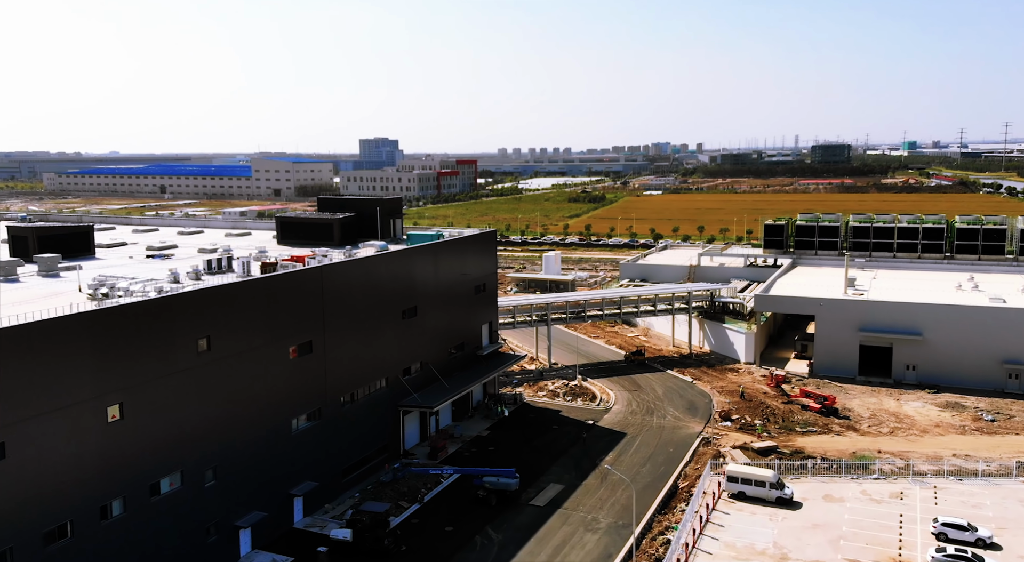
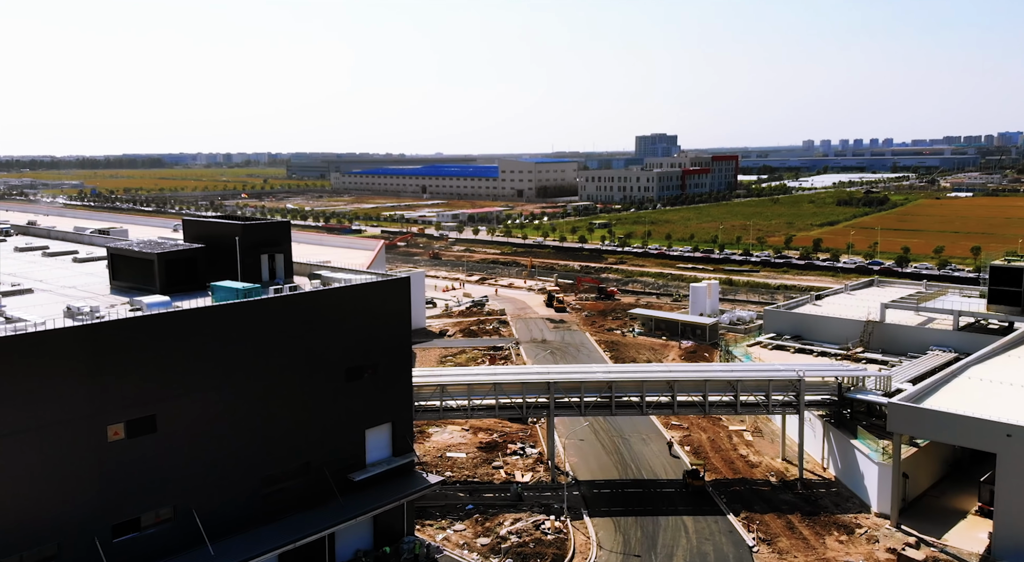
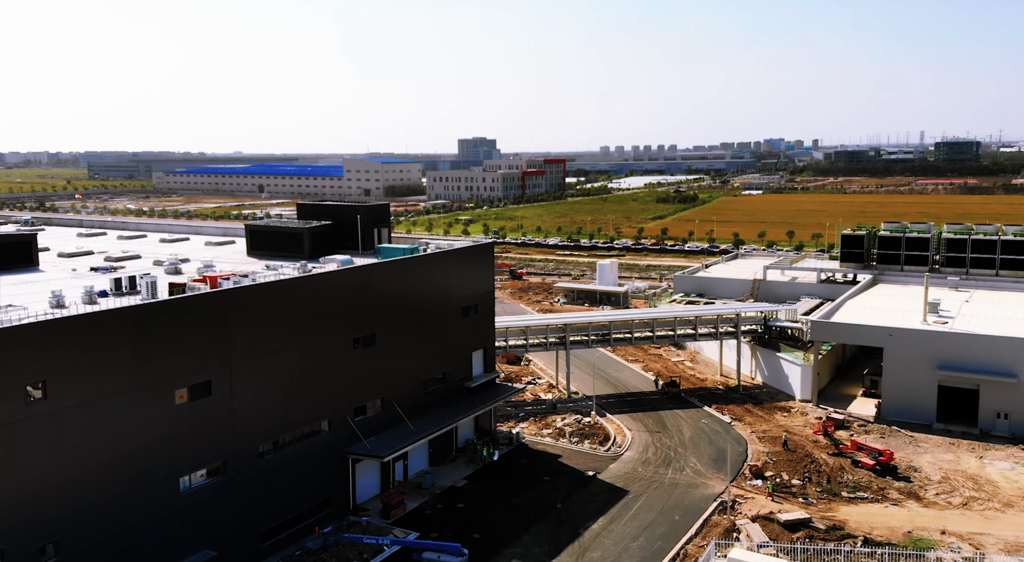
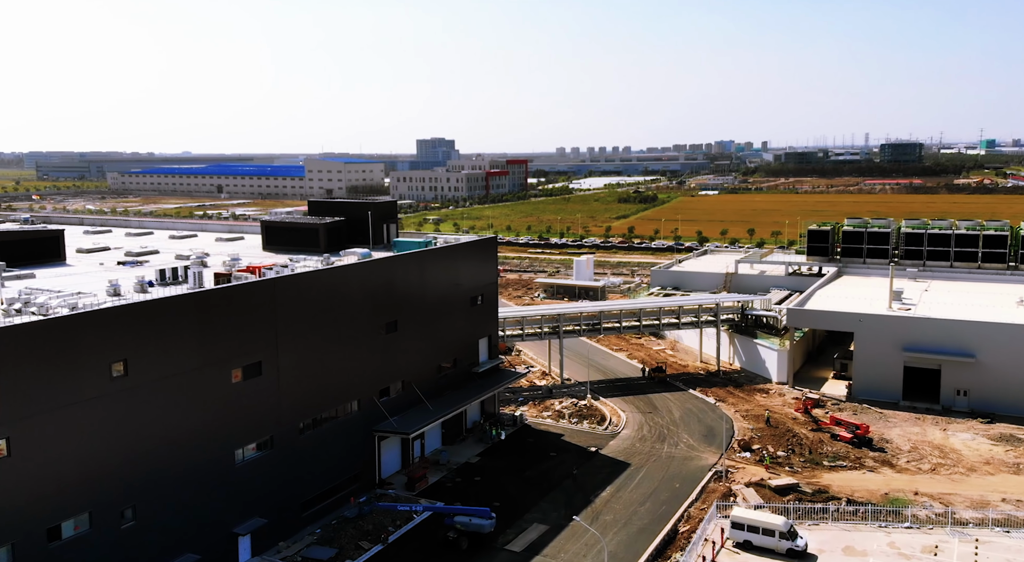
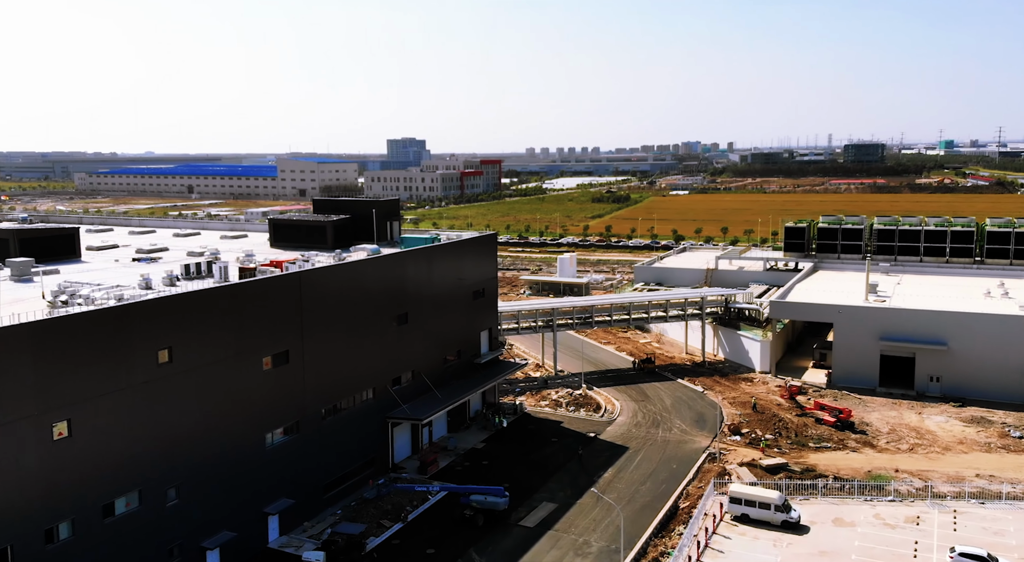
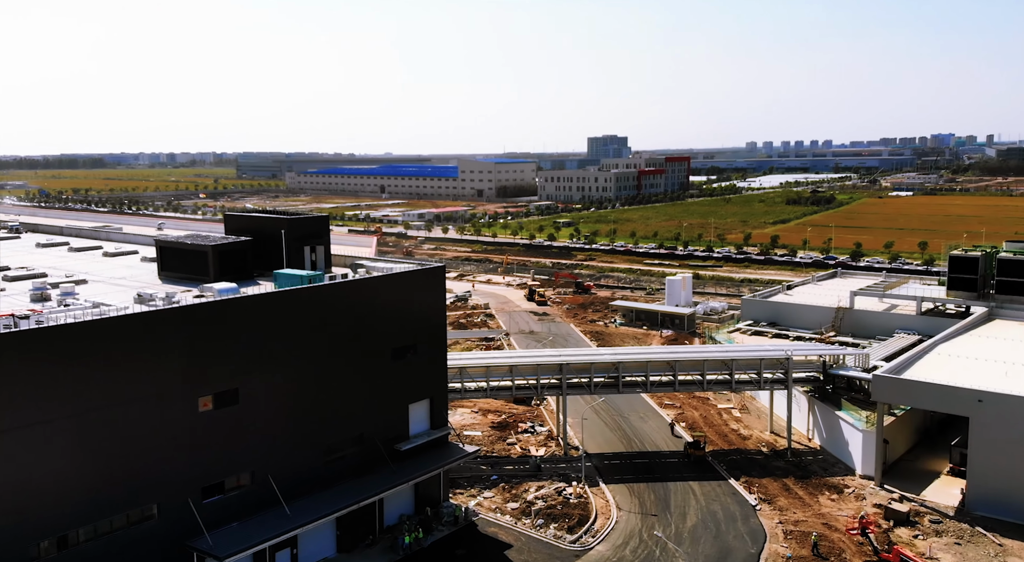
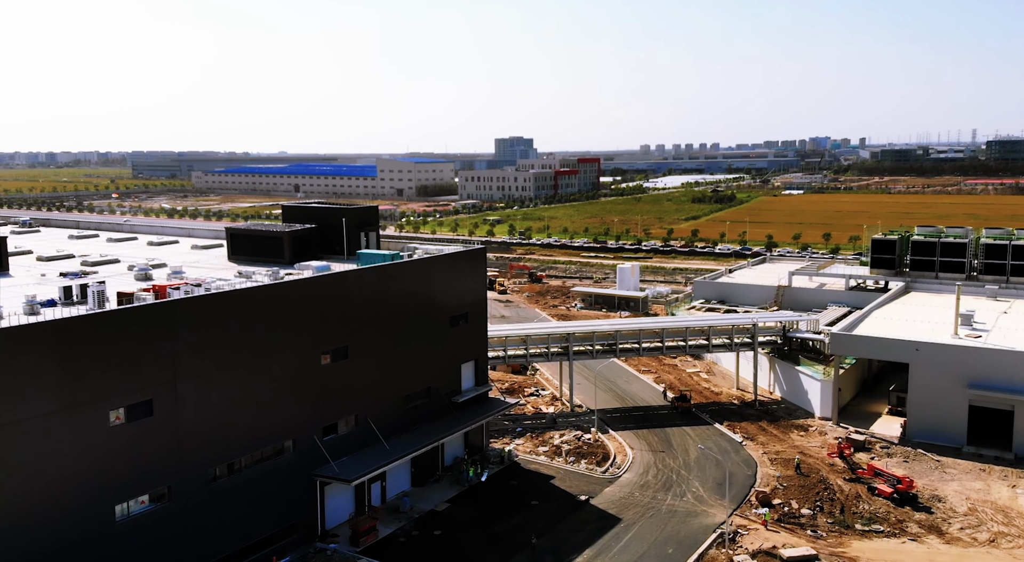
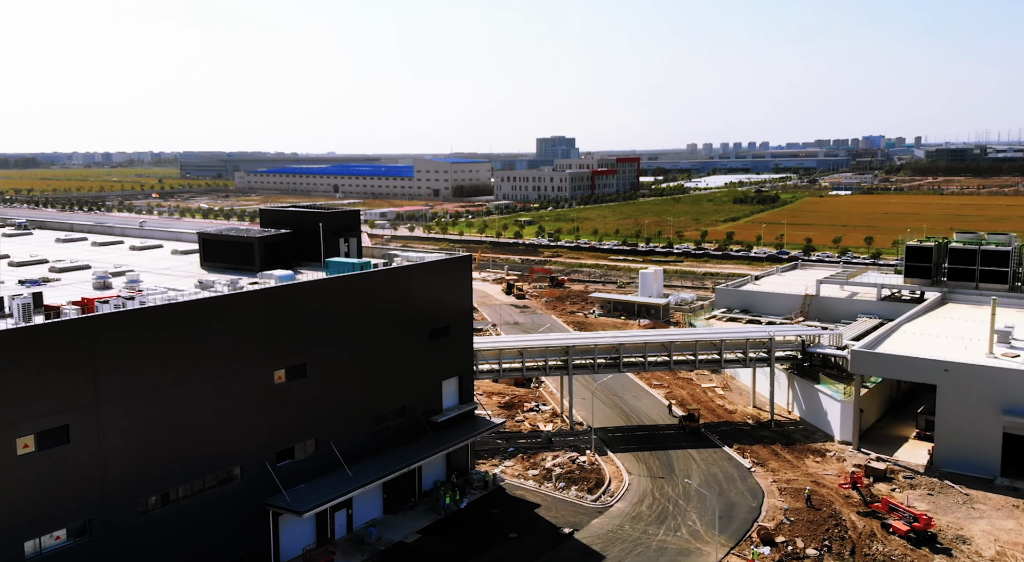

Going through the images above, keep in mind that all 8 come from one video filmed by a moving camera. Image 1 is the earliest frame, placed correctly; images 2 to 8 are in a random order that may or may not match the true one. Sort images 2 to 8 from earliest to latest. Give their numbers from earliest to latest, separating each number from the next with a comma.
5, 4, 3, 7, 8, 6, 2
